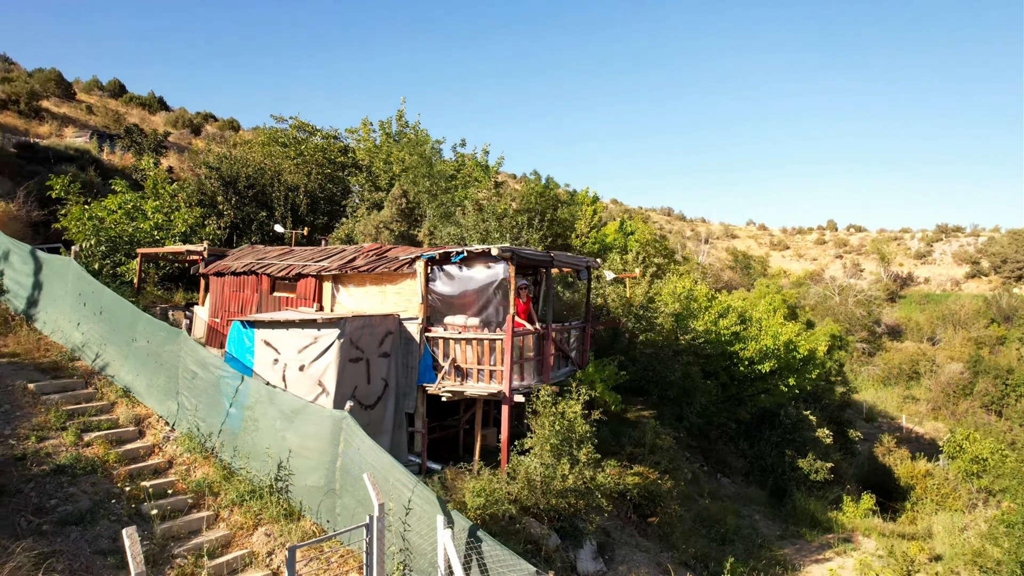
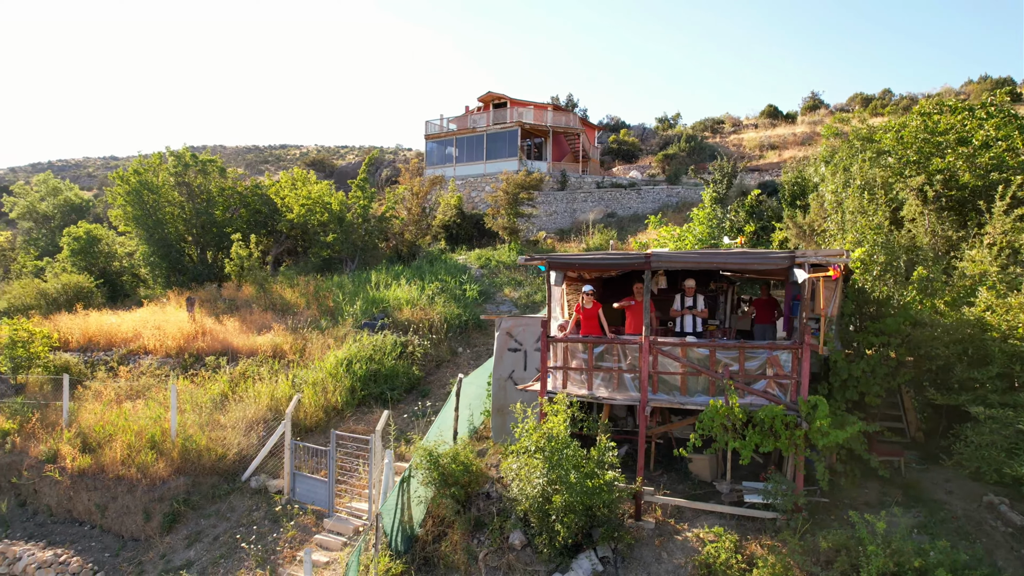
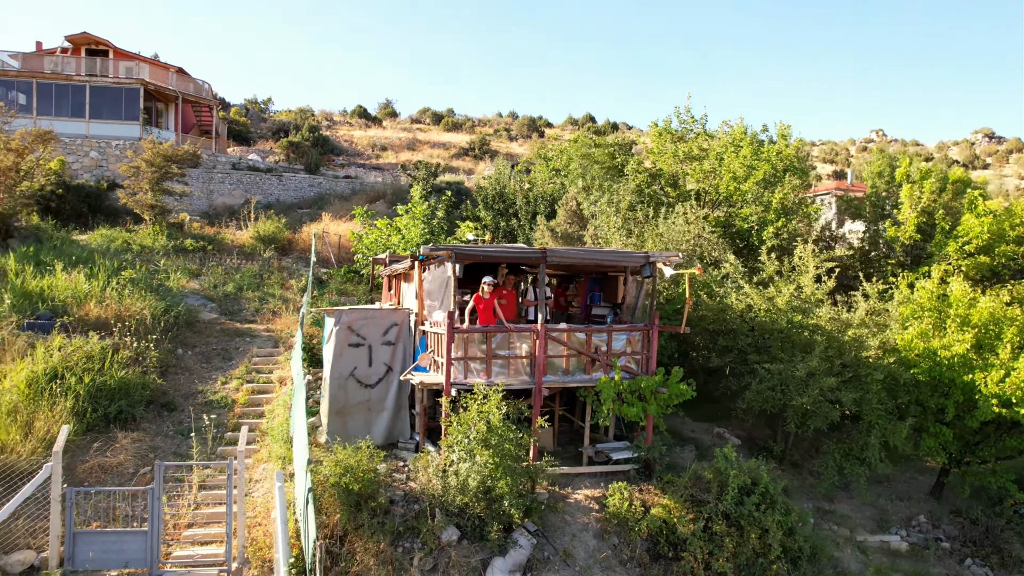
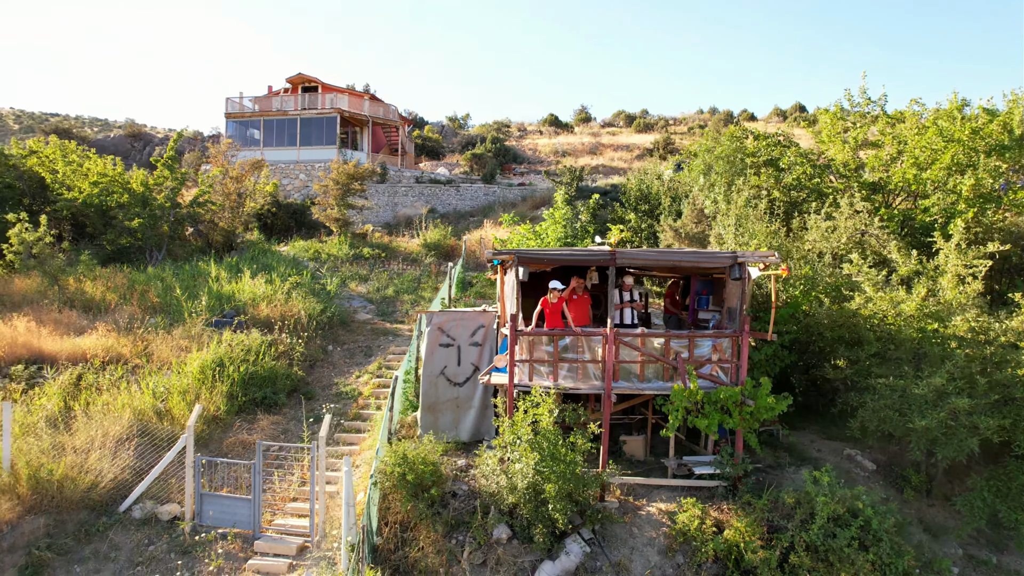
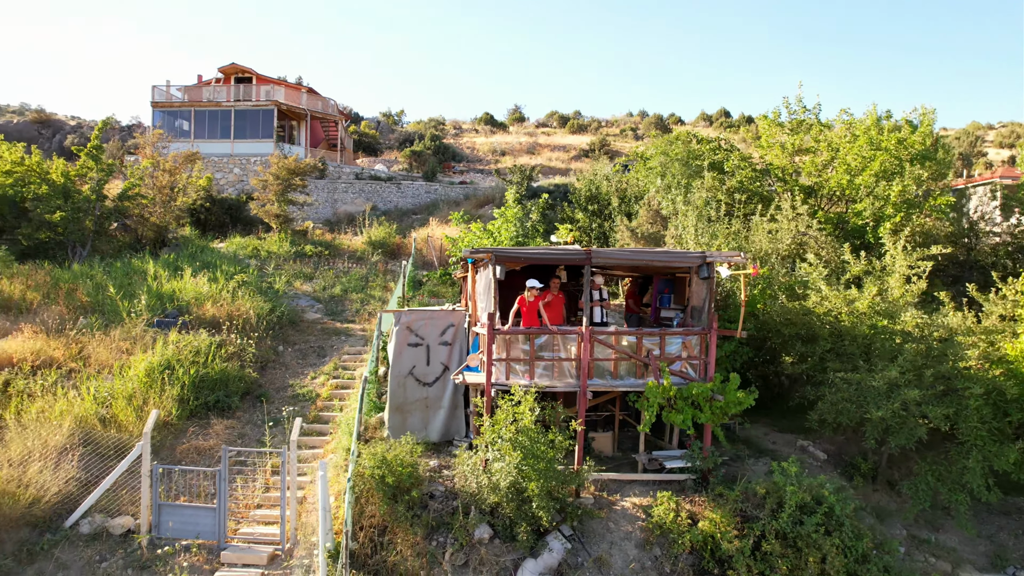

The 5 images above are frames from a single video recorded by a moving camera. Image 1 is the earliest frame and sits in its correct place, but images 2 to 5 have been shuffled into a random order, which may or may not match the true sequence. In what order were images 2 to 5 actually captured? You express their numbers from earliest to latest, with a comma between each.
3, 5, 4, 2
